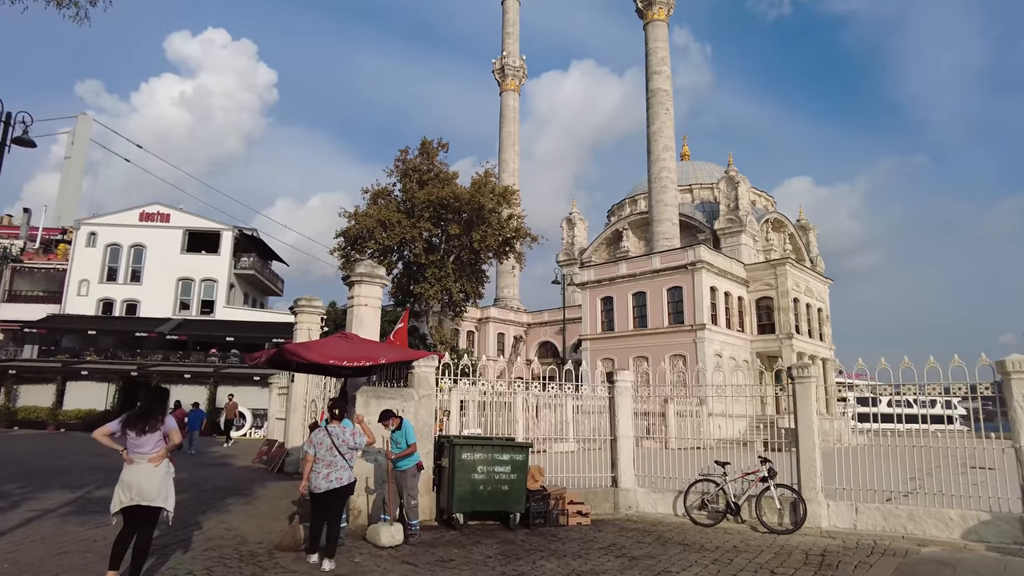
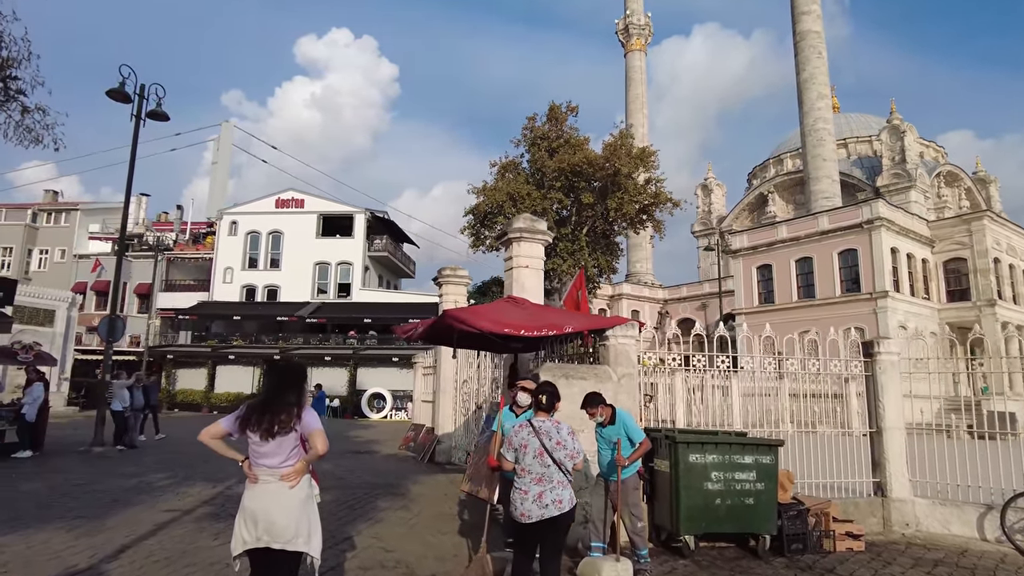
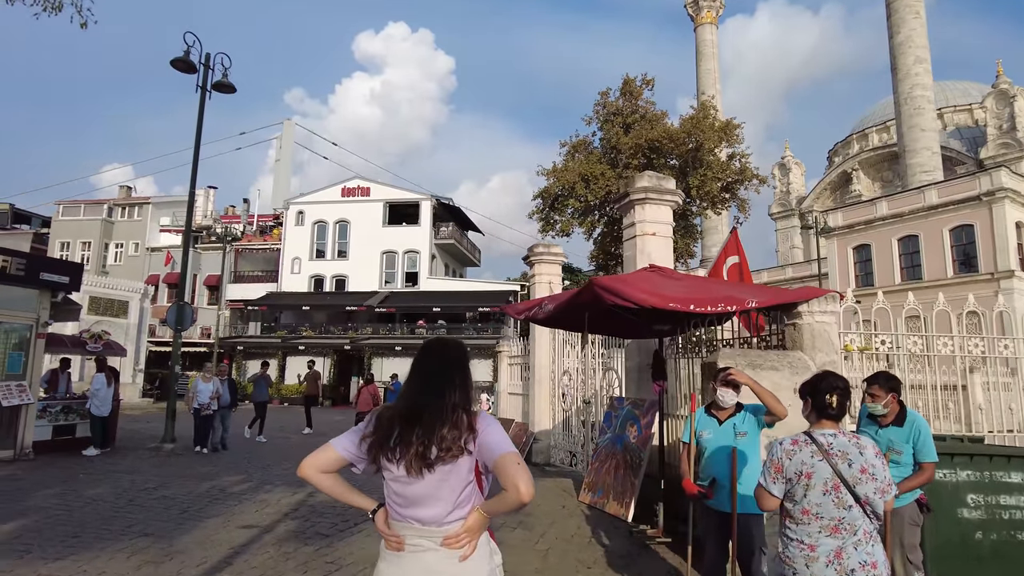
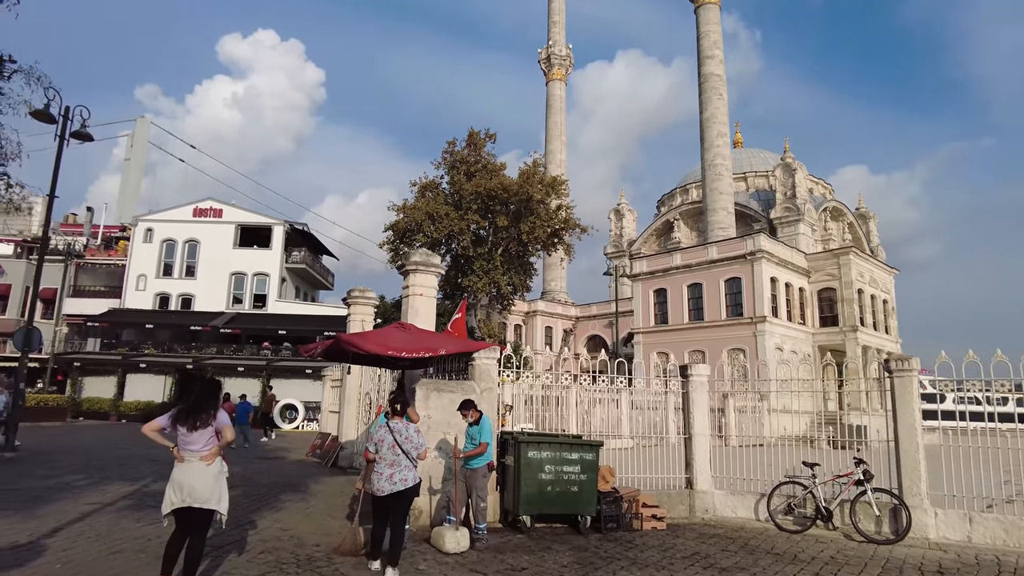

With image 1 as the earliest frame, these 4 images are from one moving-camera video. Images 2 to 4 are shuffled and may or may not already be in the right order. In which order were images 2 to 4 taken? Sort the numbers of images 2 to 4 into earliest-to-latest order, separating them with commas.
4, 2, 3
